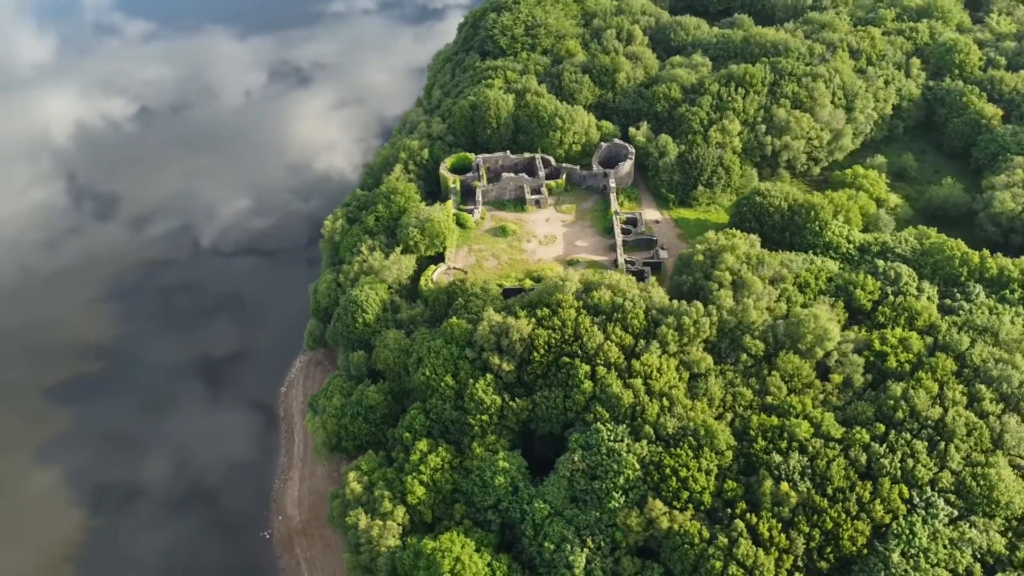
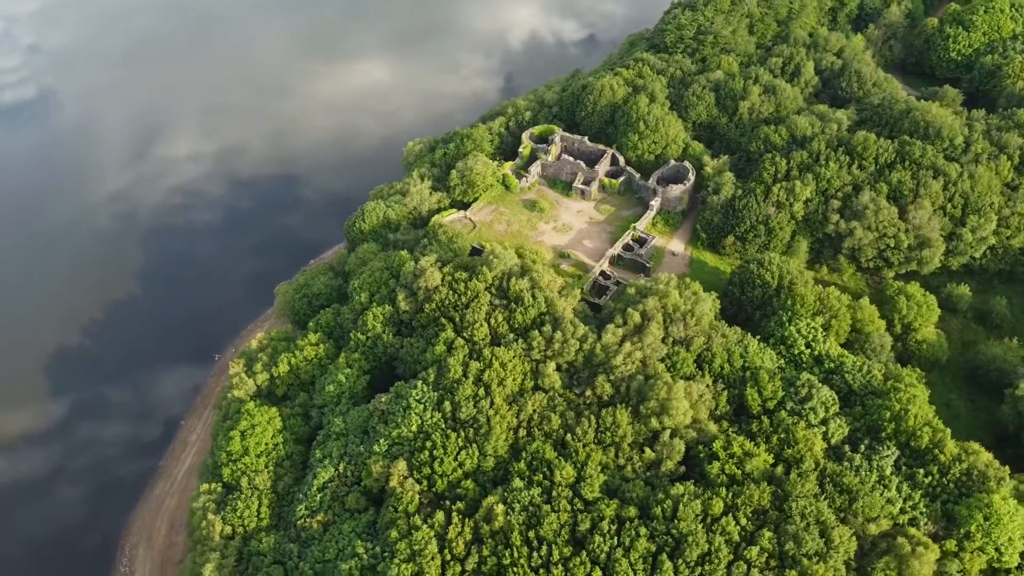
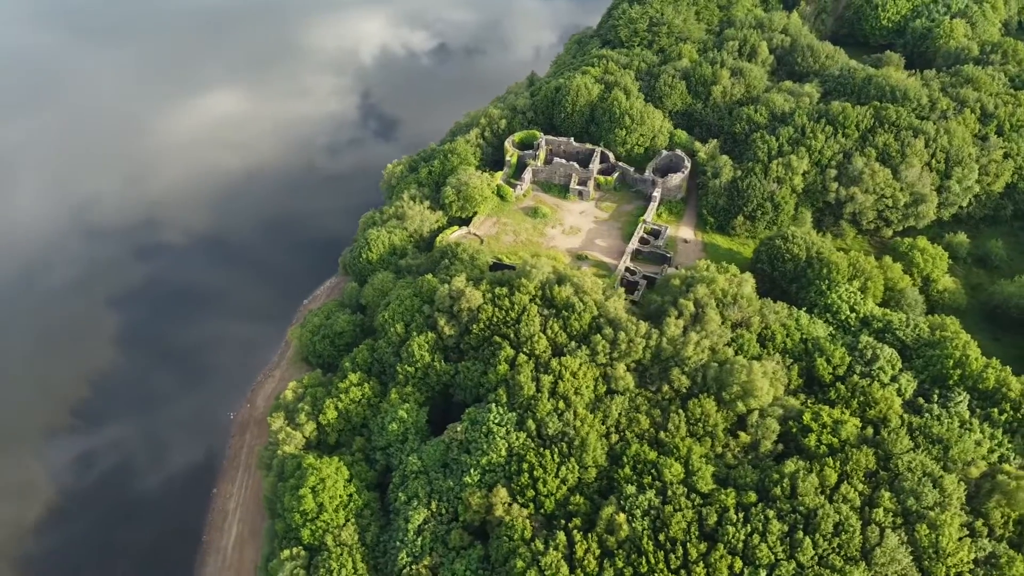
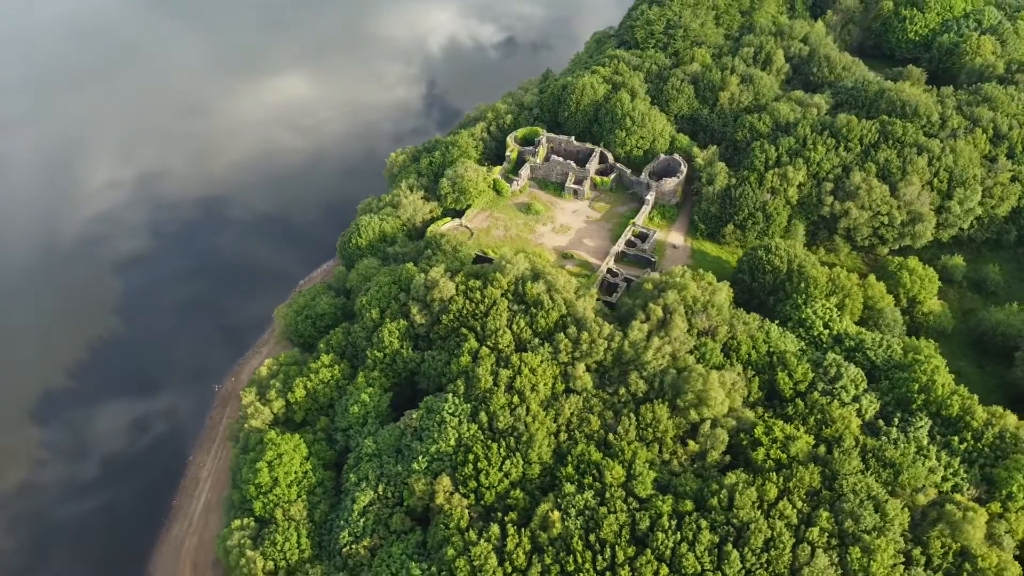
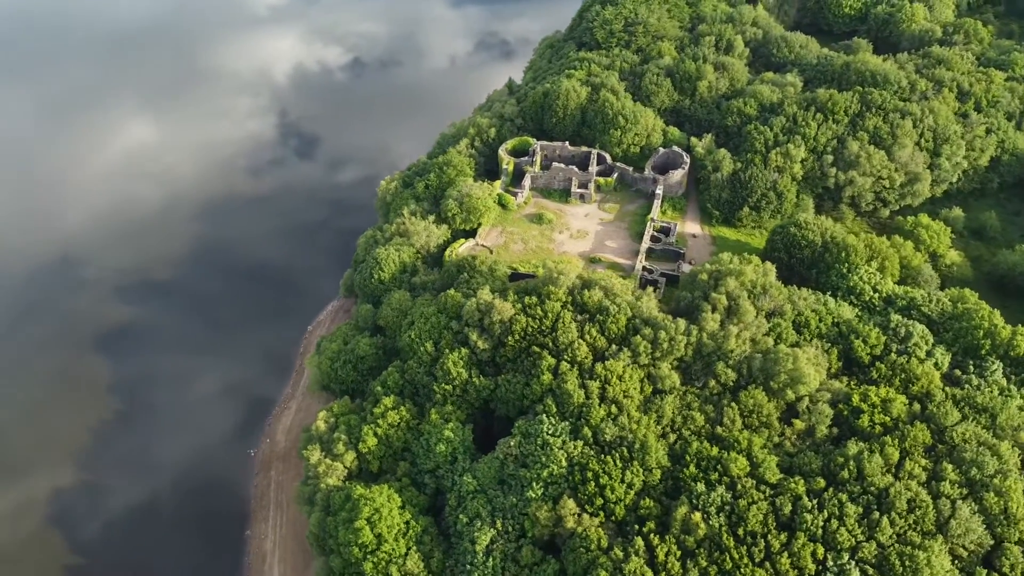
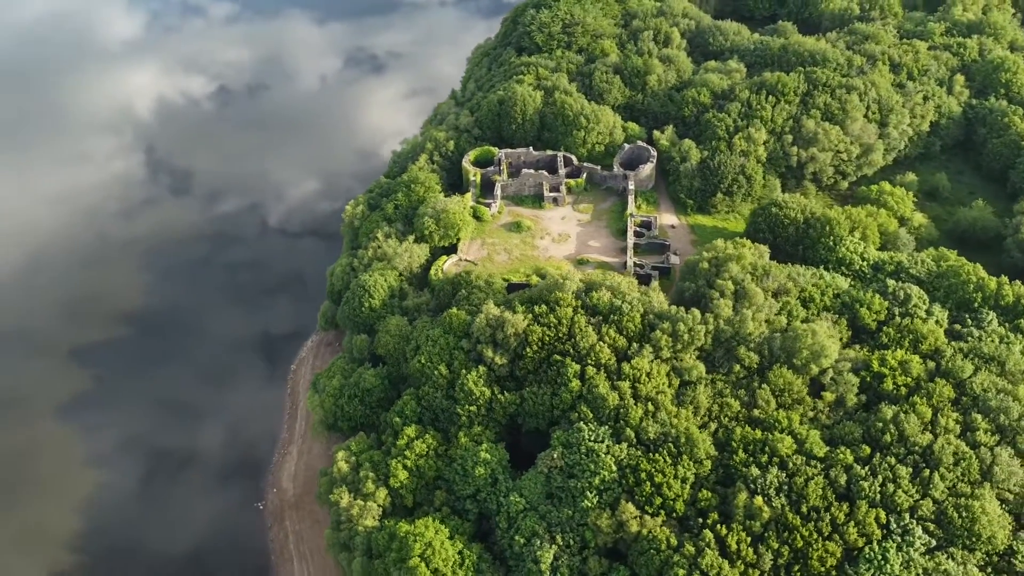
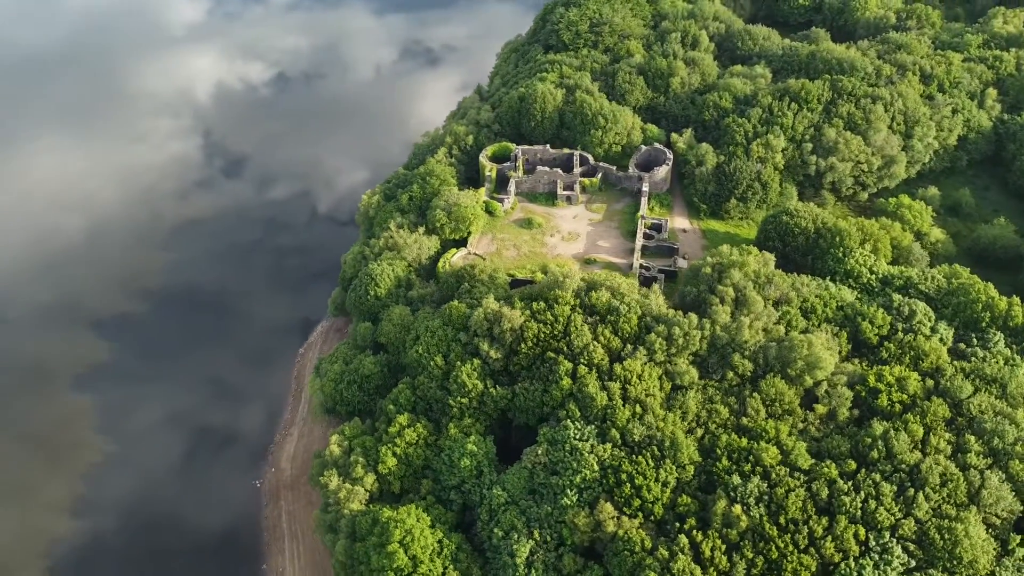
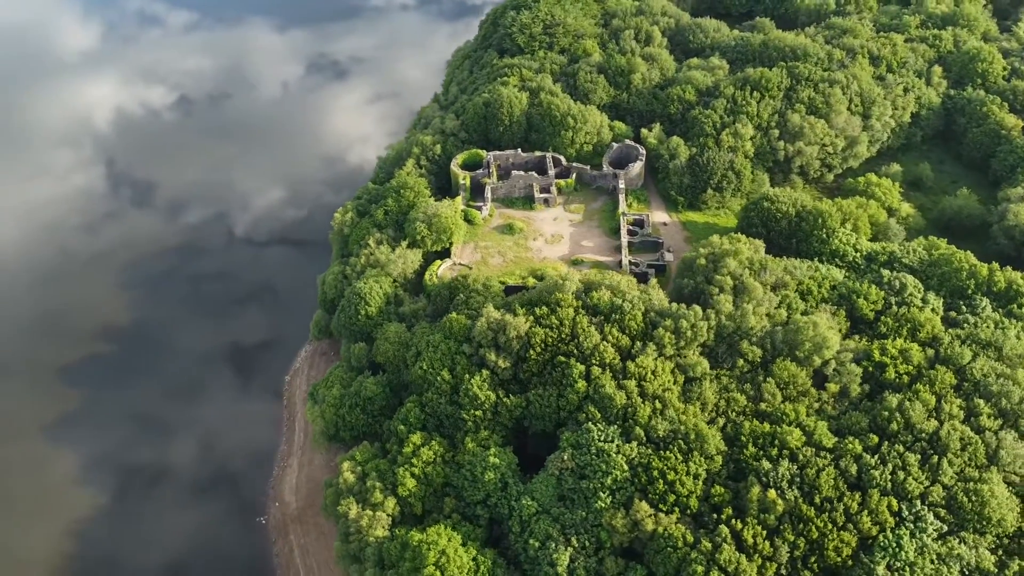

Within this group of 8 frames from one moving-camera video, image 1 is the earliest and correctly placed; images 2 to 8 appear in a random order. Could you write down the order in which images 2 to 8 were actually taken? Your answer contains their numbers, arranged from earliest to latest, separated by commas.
8, 6, 7, 5, 3, 4, 2
